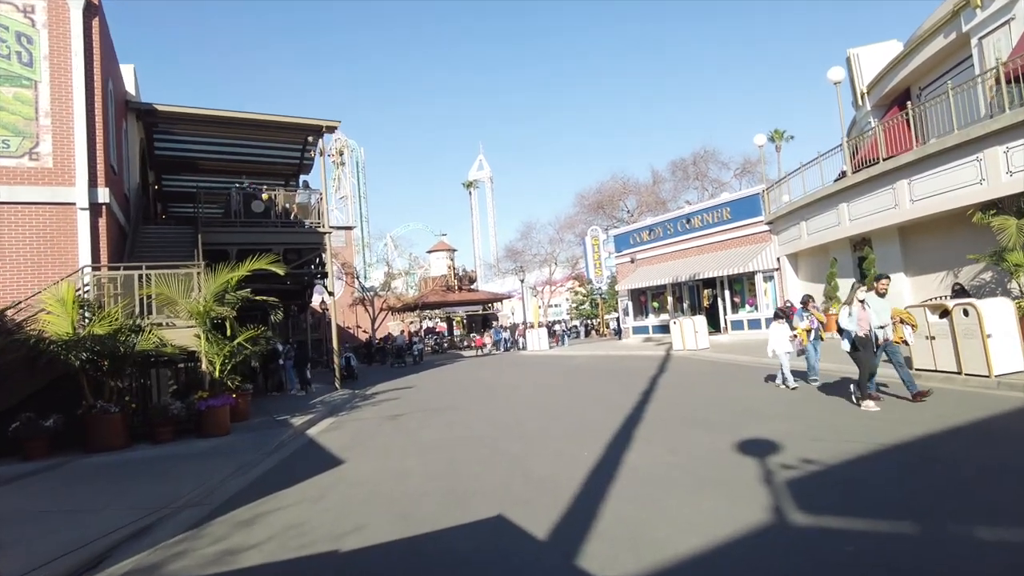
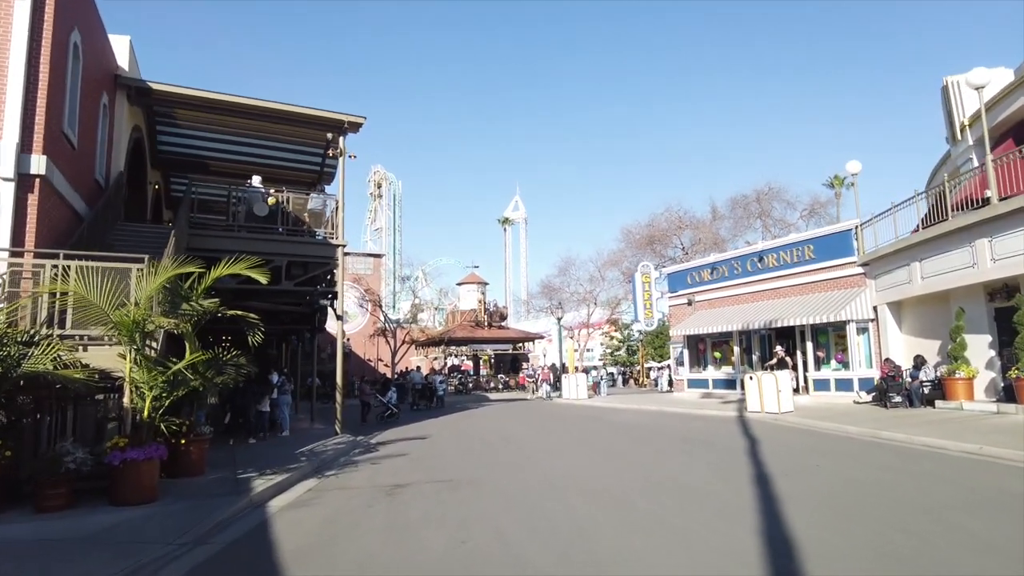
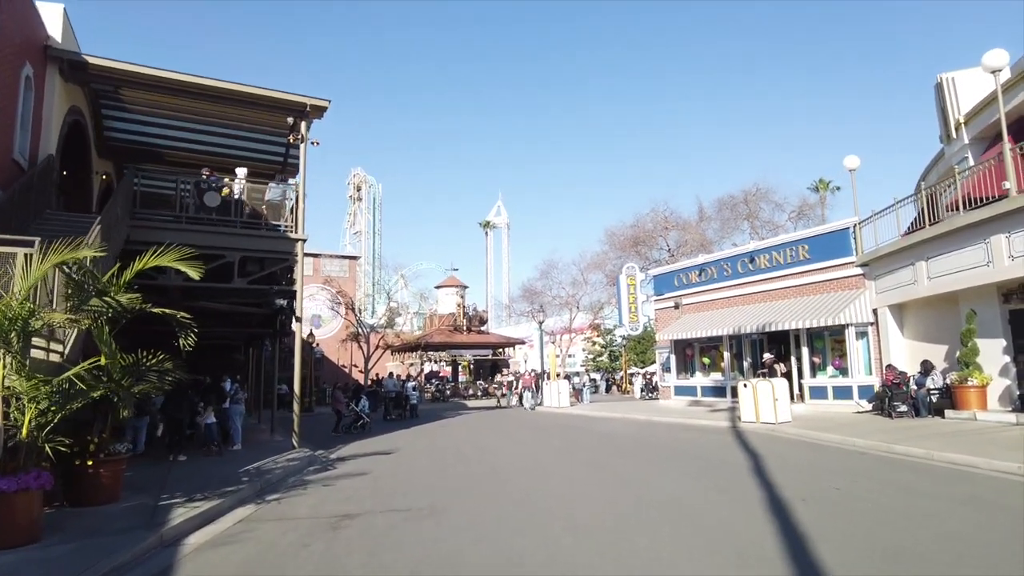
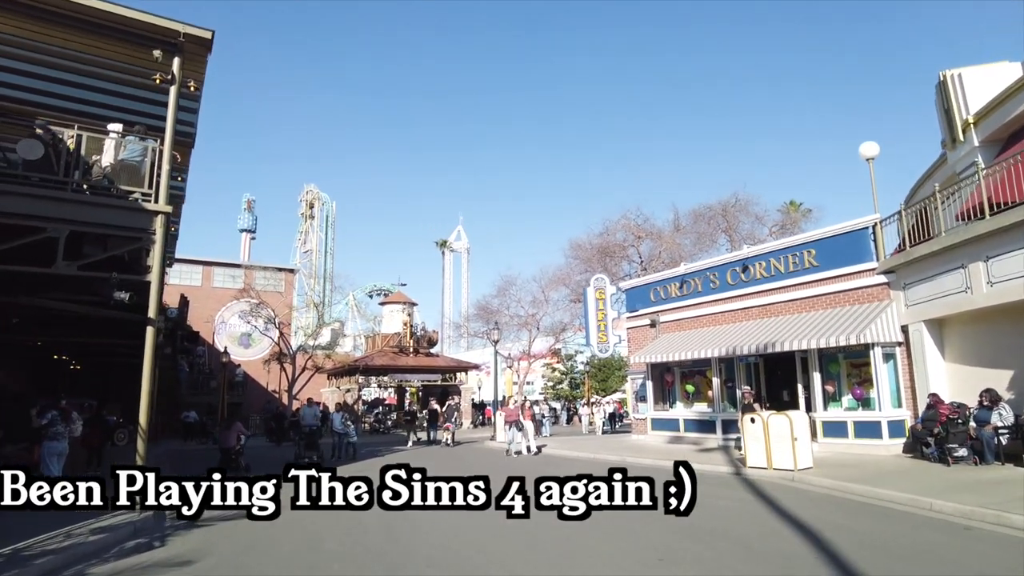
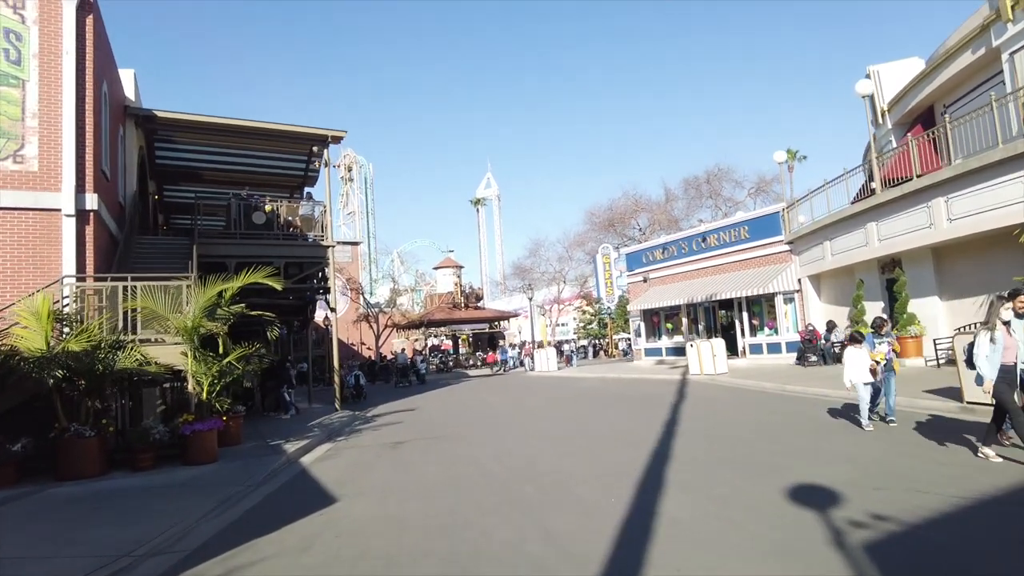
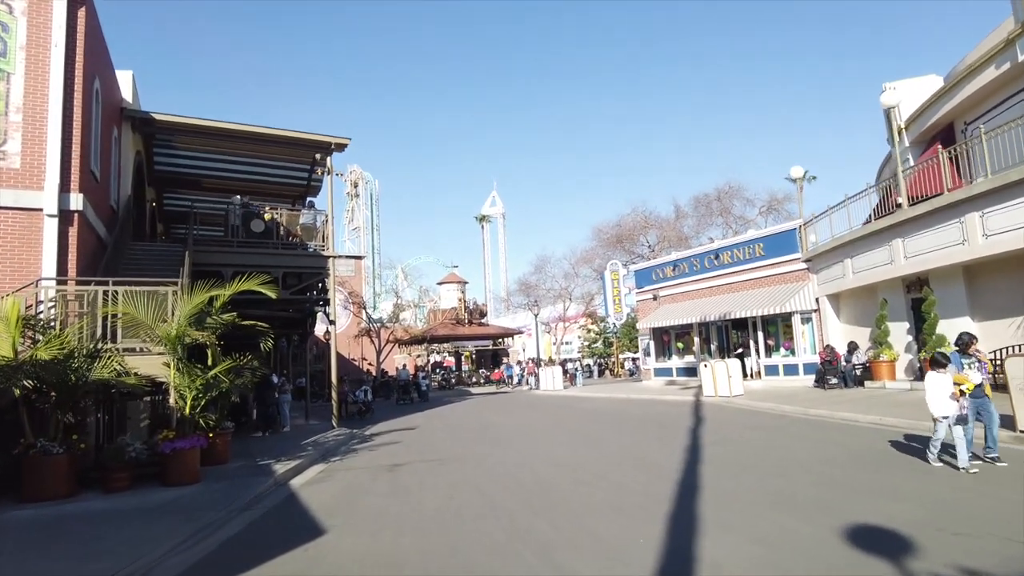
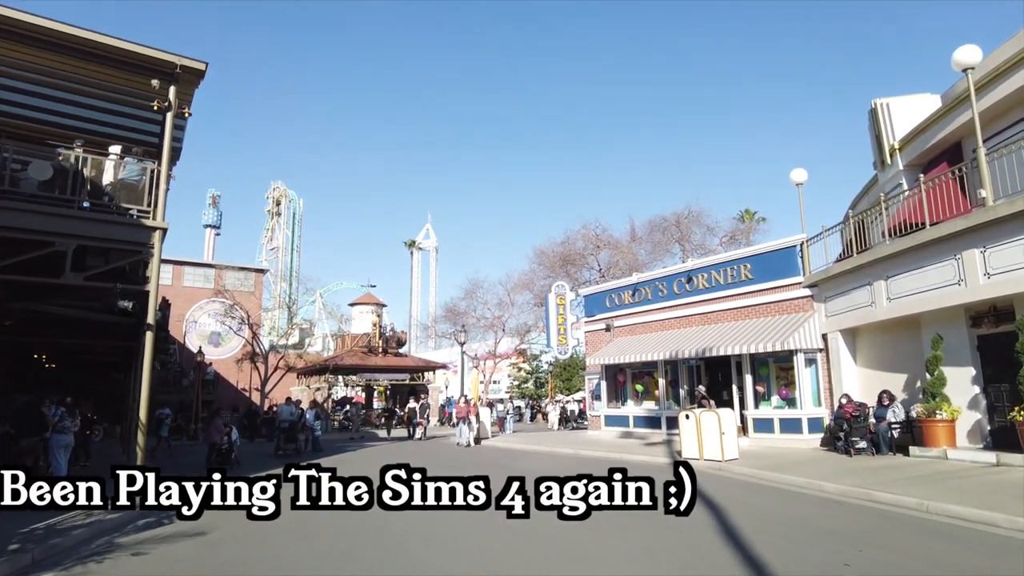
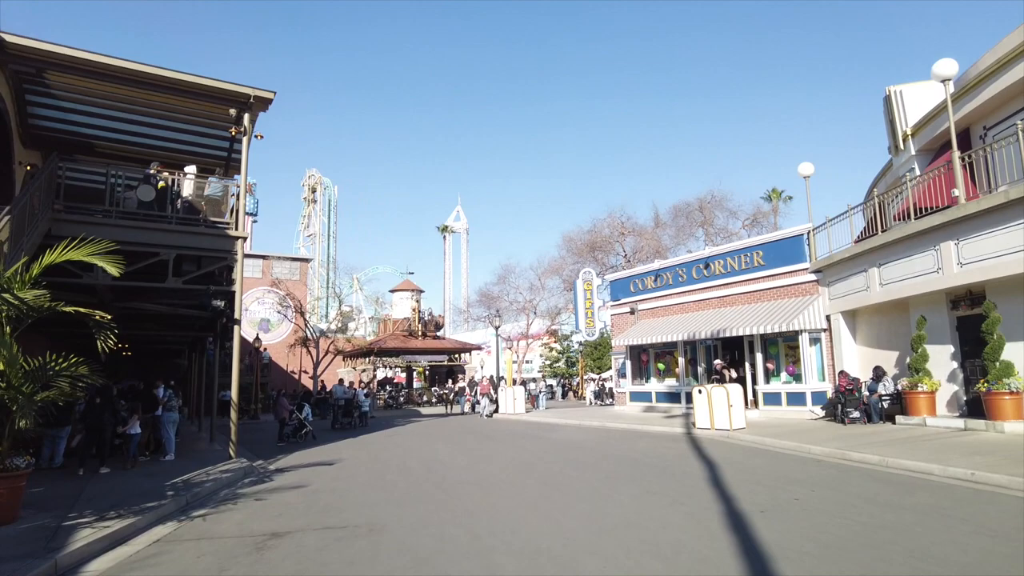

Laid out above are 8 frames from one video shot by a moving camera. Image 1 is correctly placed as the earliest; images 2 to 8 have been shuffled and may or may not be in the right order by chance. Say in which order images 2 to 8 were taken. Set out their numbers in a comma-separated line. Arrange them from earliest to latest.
5, 6, 2, 3, 8, 7, 4
